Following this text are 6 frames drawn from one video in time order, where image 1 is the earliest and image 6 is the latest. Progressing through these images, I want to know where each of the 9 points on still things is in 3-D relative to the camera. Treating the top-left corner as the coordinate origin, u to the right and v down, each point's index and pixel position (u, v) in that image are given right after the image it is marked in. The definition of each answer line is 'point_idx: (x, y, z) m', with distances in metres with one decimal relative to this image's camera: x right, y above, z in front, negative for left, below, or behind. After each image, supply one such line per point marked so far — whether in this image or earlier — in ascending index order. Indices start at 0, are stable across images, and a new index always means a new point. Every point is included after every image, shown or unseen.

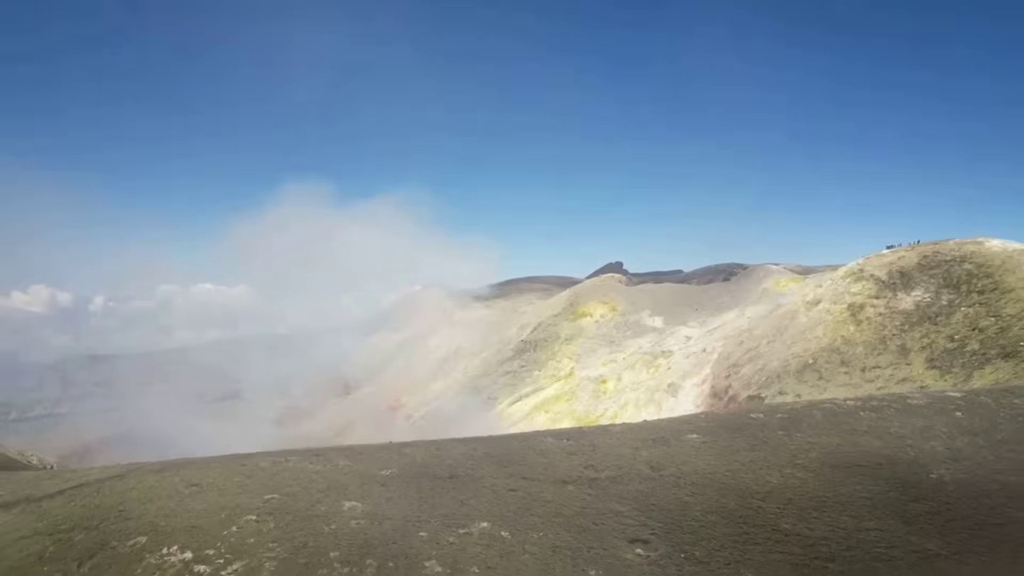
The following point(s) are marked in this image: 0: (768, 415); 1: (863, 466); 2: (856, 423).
0: (+4.3, -2.2, +11.6) m
1: (+4.8, -2.4, +9.4) m
2: (+5.5, -2.2, +11.0) m
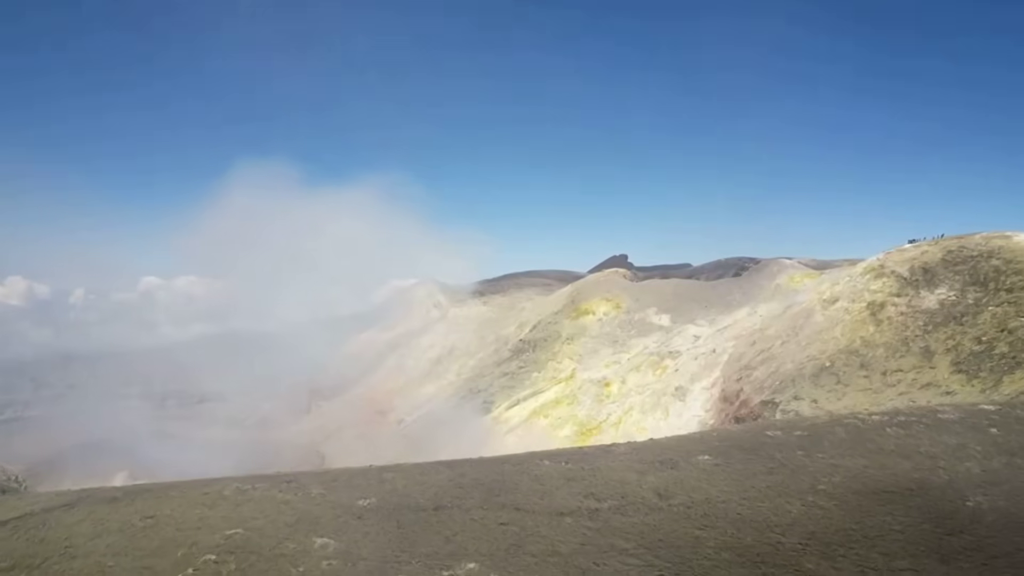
0: (+4.2, -2.3, +10.8) m
1: (+4.7, -2.5, +8.5) m
2: (+5.4, -2.3, +10.2) m
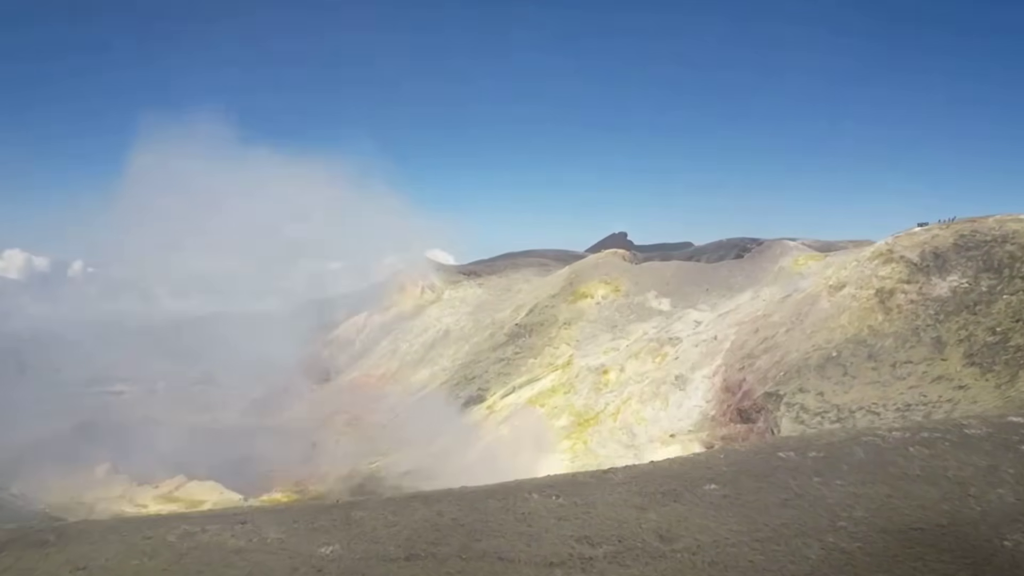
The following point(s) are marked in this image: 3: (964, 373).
0: (+4.1, -2.3, +9.8) m
1: (+4.5, -2.7, +7.7) m
2: (+5.3, -2.3, +9.3) m
3: (+12.7, -2.4, +19.4) m
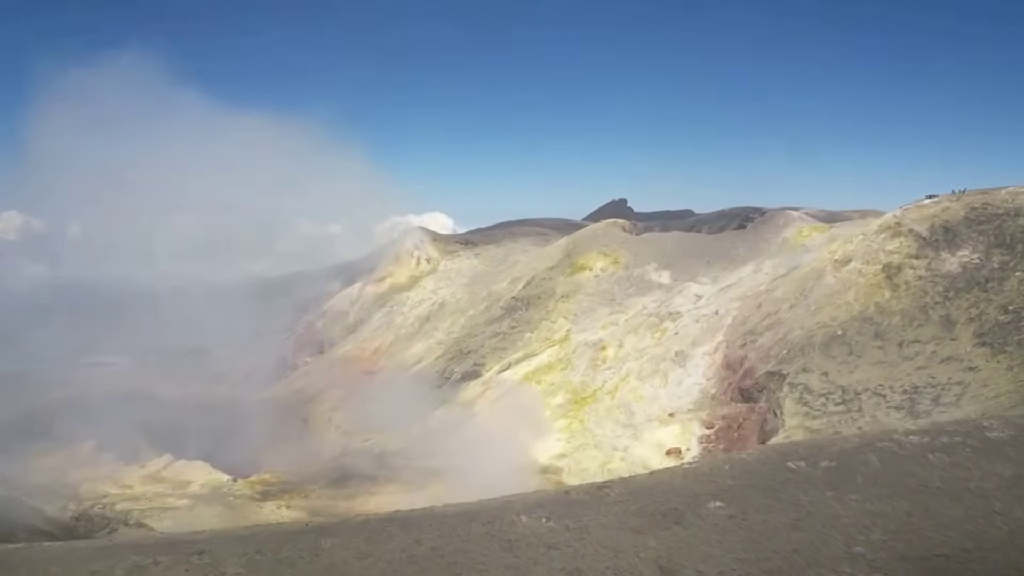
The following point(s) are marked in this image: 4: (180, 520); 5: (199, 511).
0: (+3.9, -2.3, +9.2) m
1: (+4.4, -2.7, +7.0) m
2: (+5.1, -2.3, +8.6) m
3: (+12.5, -1.8, +18.8) m
4: (-8.4, -5.8, +17.5) m
5: (-8.3, -5.9, +18.4) m
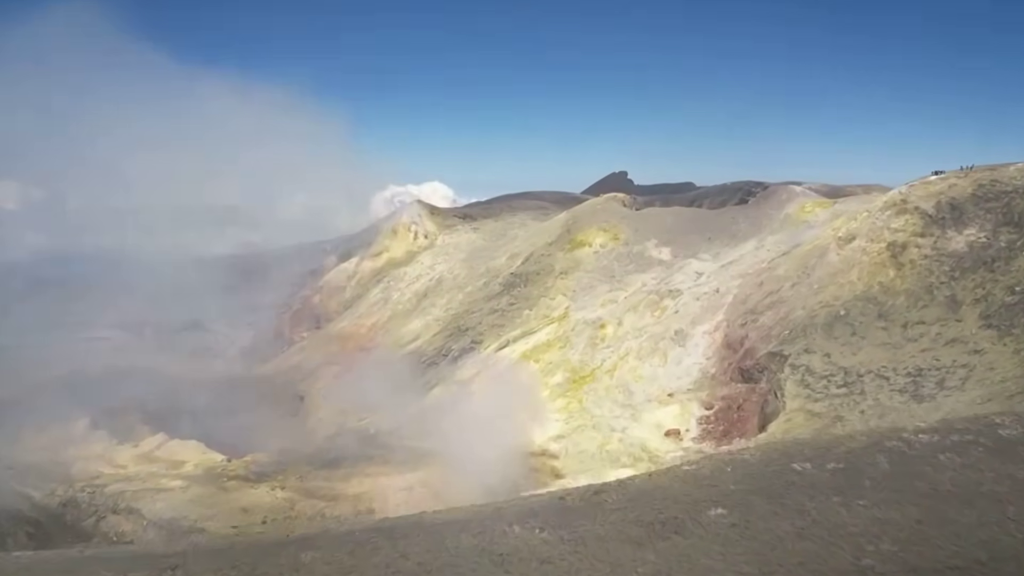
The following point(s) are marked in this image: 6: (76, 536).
0: (+3.8, -2.2, +8.8) m
1: (+4.3, -2.7, +6.7) m
2: (+5.0, -2.2, +8.3) m
3: (+12.4, -1.3, +18.4) m
4: (-8.5, -5.3, +17.3) m
5: (-8.4, -5.4, +18.2) m
6: (-8.8, -5.0, +14.0) m
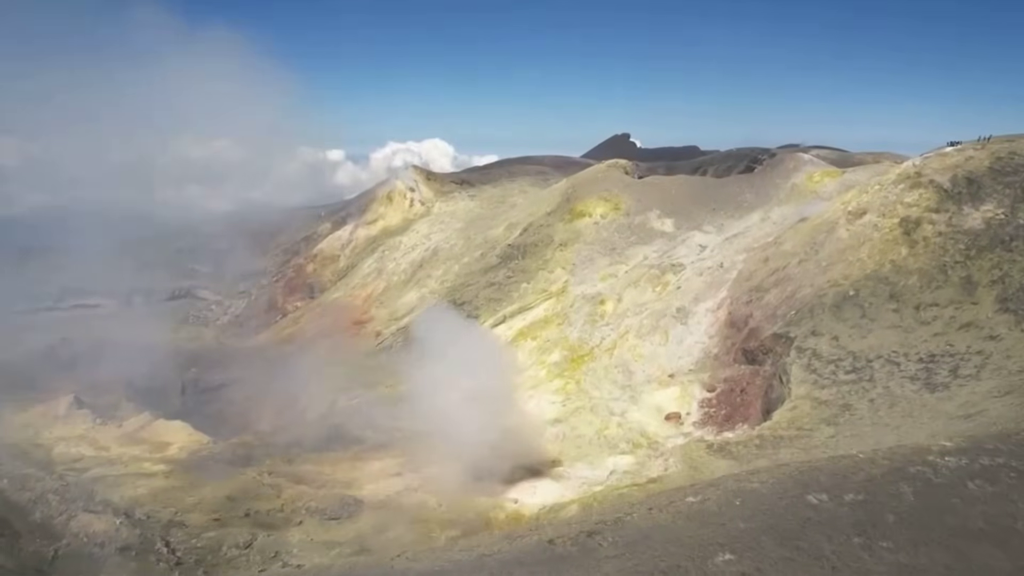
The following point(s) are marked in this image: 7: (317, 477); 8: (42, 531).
0: (+3.7, -2.3, +8.1) m
1: (+4.2, -2.9, +5.9) m
2: (+4.9, -2.4, +7.5) m
3: (+12.3, -0.9, +17.5) m
4: (-8.6, -4.9, +16.7) m
5: (-8.6, -4.9, +17.6) m
6: (-9.0, -4.8, +13.4) m
7: (-5.2, -5.1, +18.5) m
8: (-9.1, -4.7, +13.6) m
